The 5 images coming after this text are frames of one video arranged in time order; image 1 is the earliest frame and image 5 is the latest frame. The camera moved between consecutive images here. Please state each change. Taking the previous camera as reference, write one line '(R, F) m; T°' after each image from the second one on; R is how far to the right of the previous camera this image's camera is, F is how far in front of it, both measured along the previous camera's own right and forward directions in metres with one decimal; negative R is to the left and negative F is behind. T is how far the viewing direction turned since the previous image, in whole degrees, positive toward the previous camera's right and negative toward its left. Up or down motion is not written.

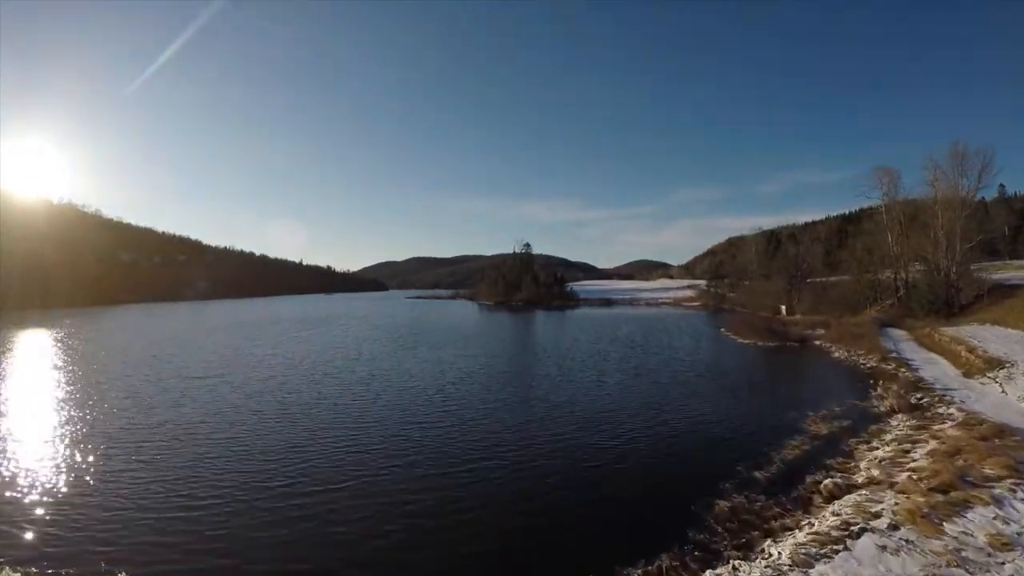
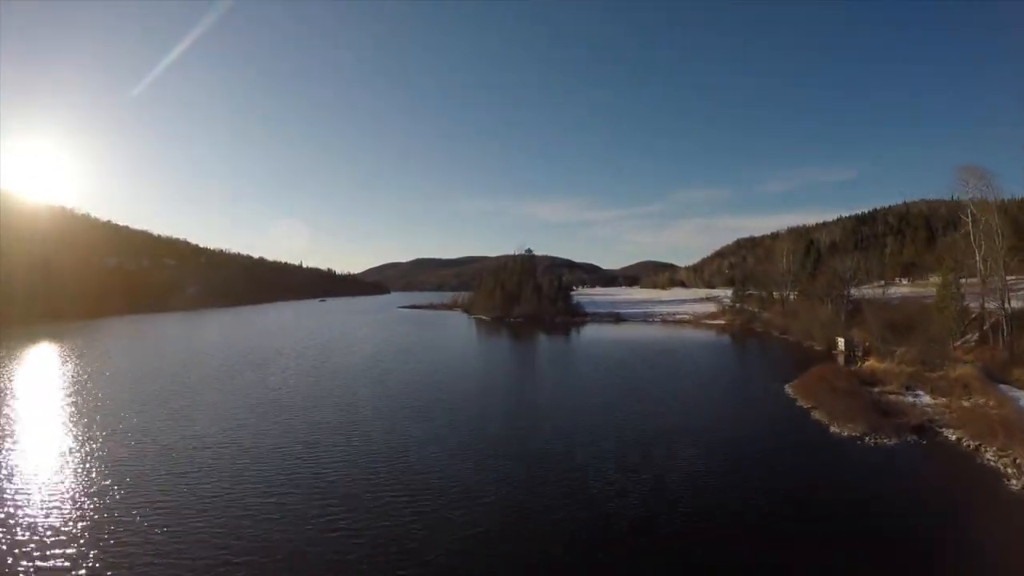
(+0.4, +3.9) m; -1°
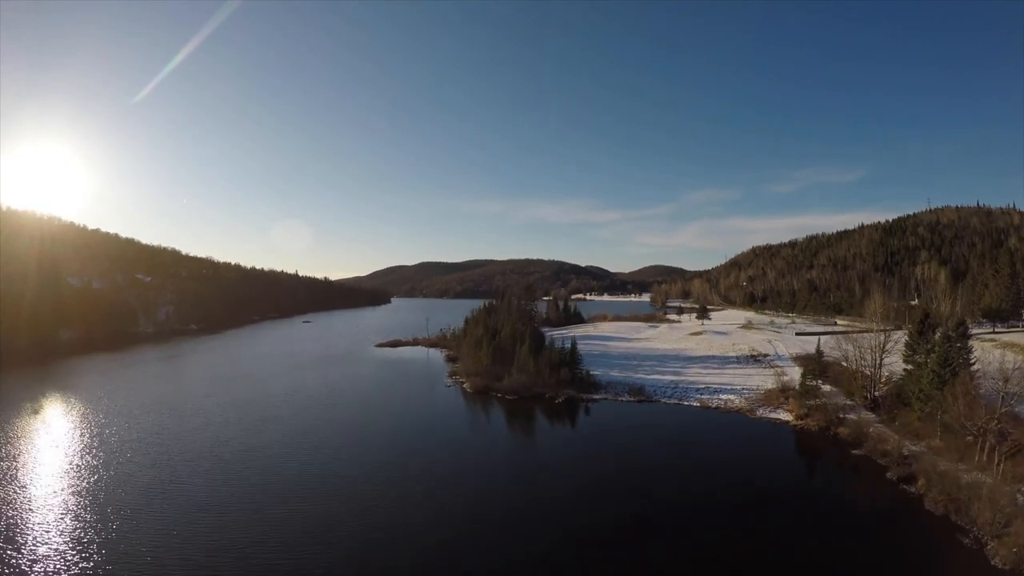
(+0.9, +8.3) m; -1°
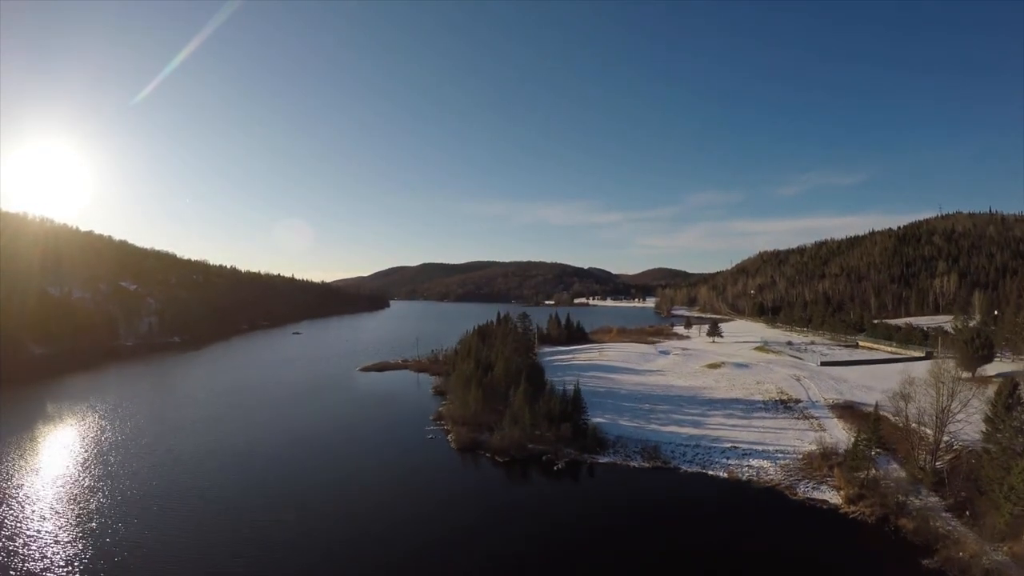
(+0.4, +4.1) m; 0°
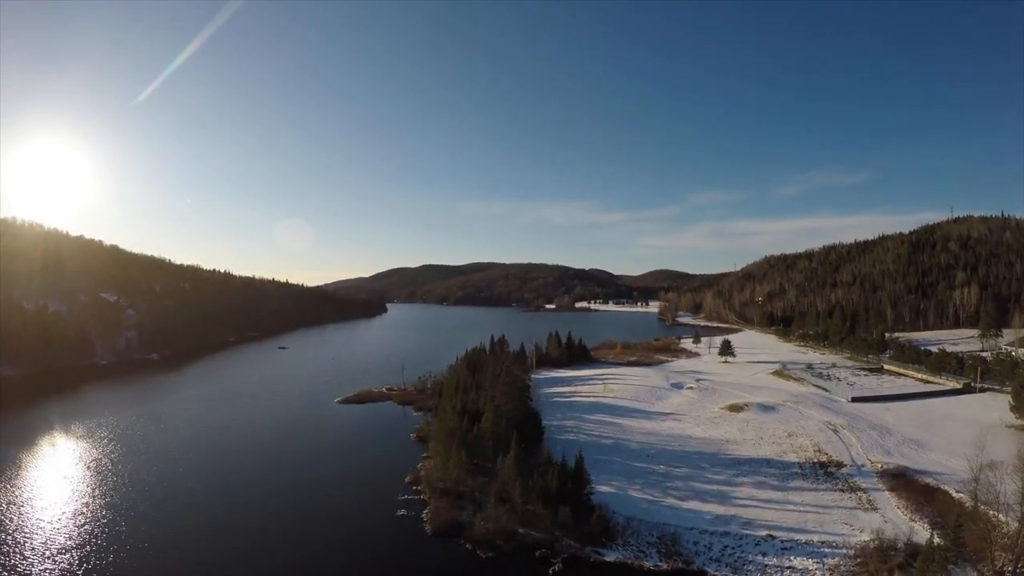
(+0.6, +4.4) m; 0°
